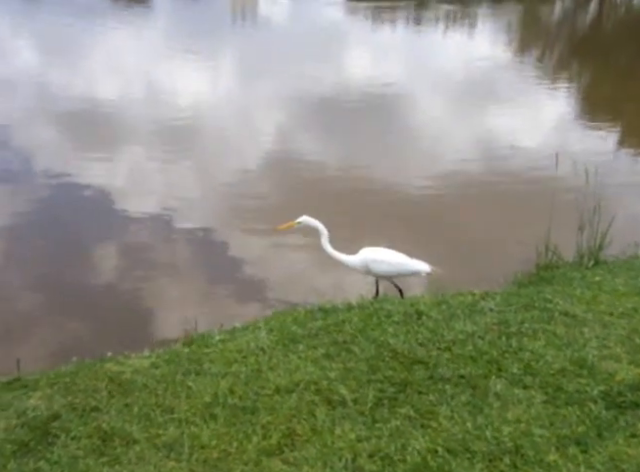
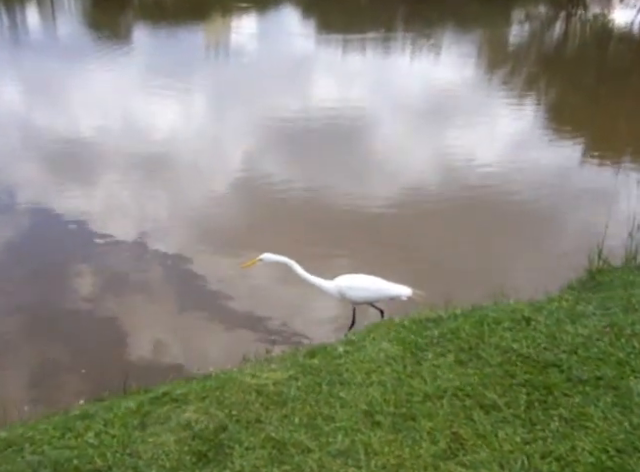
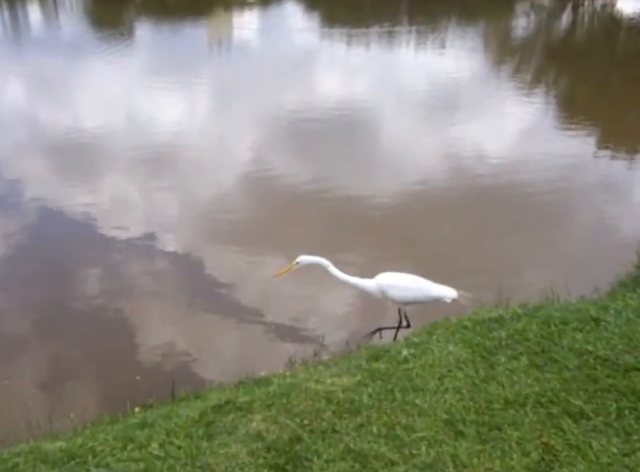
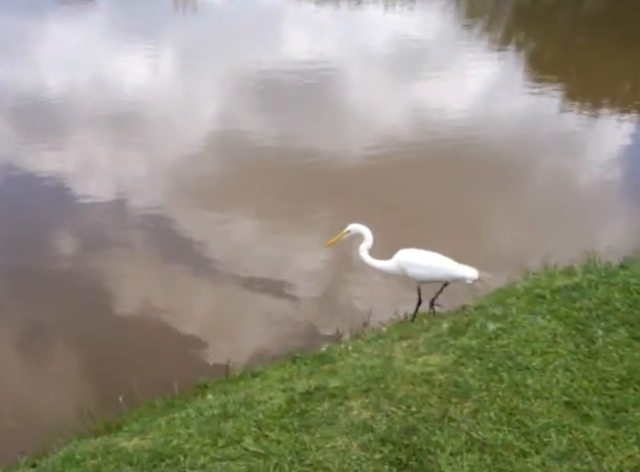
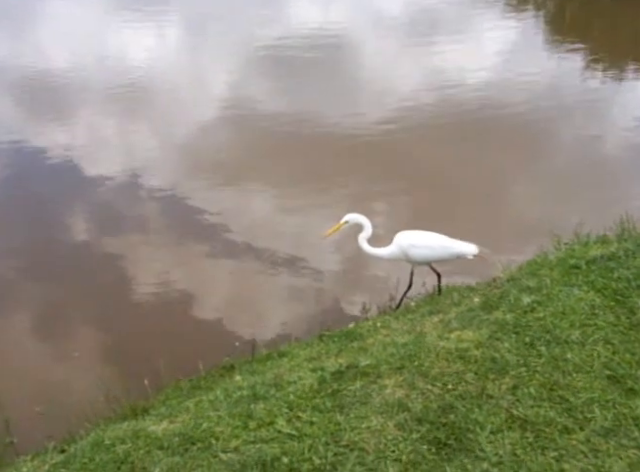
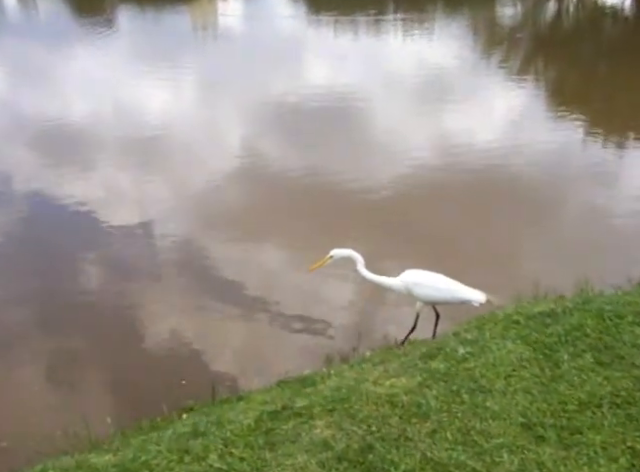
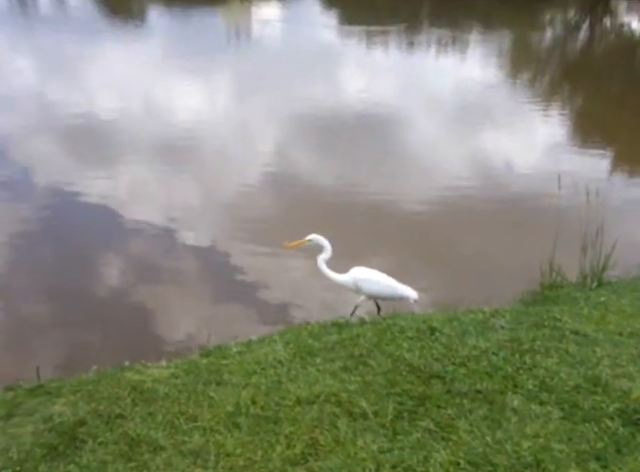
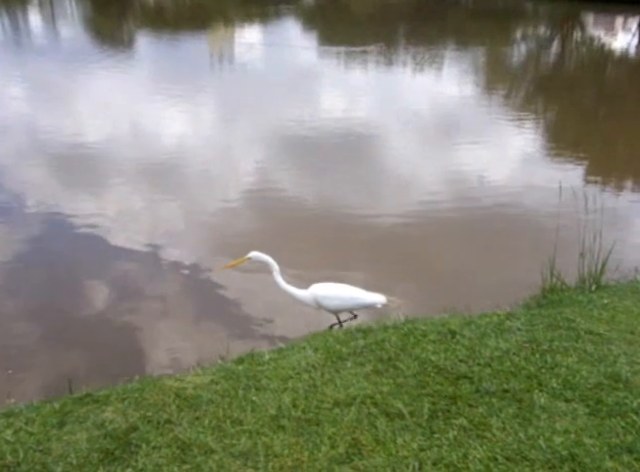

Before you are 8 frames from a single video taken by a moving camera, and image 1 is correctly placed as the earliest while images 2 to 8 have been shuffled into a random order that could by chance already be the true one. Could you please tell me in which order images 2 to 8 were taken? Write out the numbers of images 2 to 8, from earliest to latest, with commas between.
7, 8, 2, 3, 6, 4, 5
